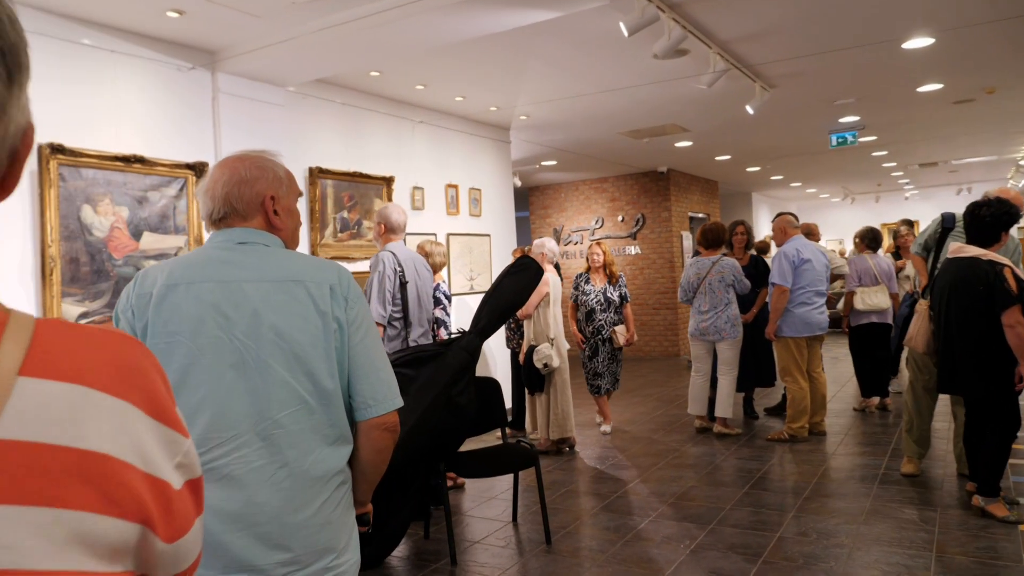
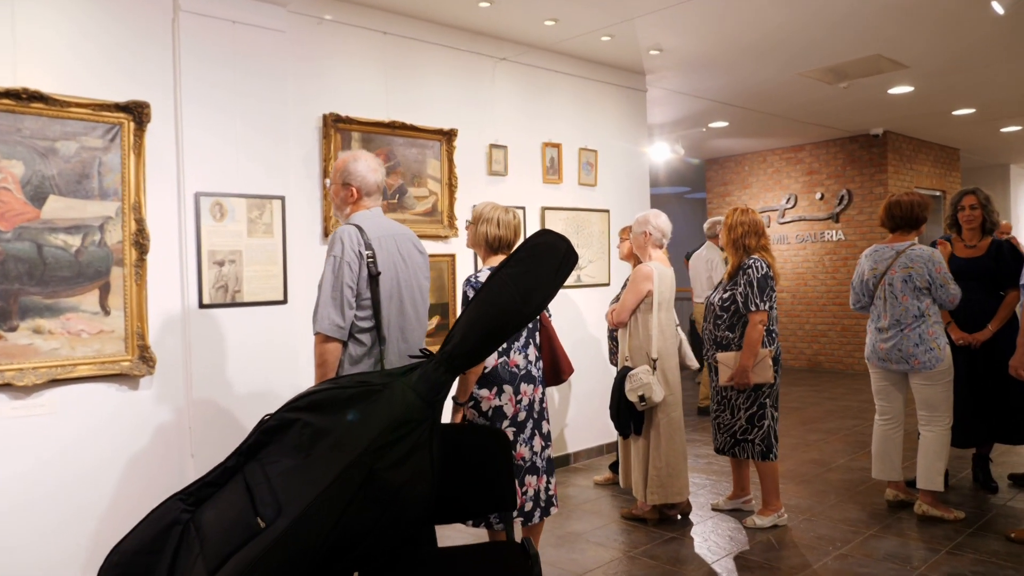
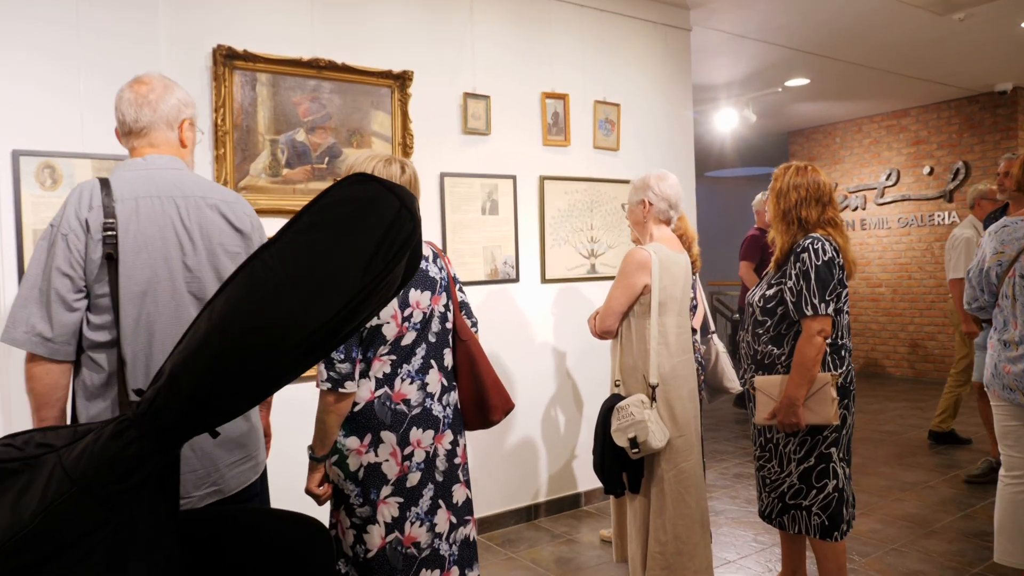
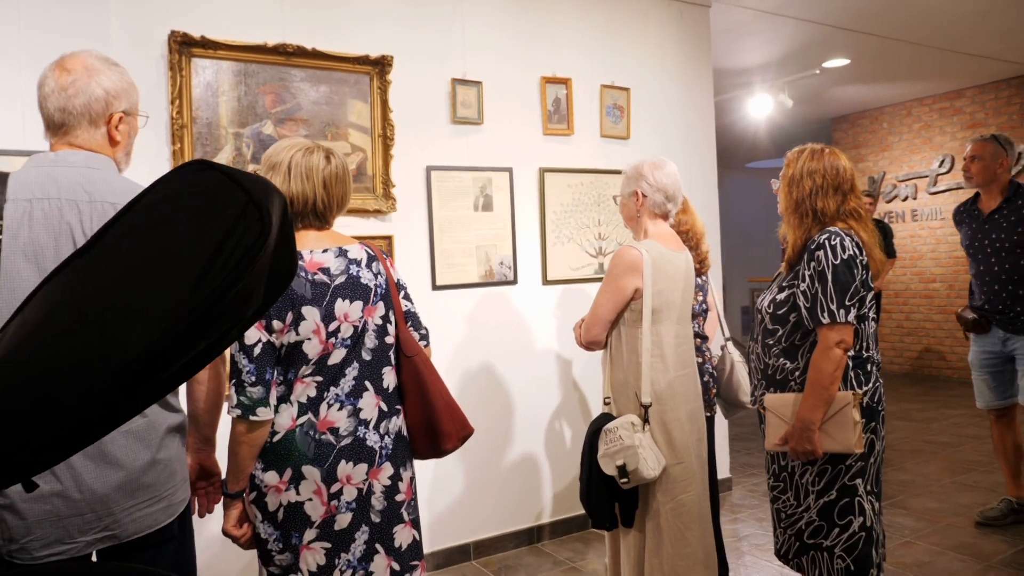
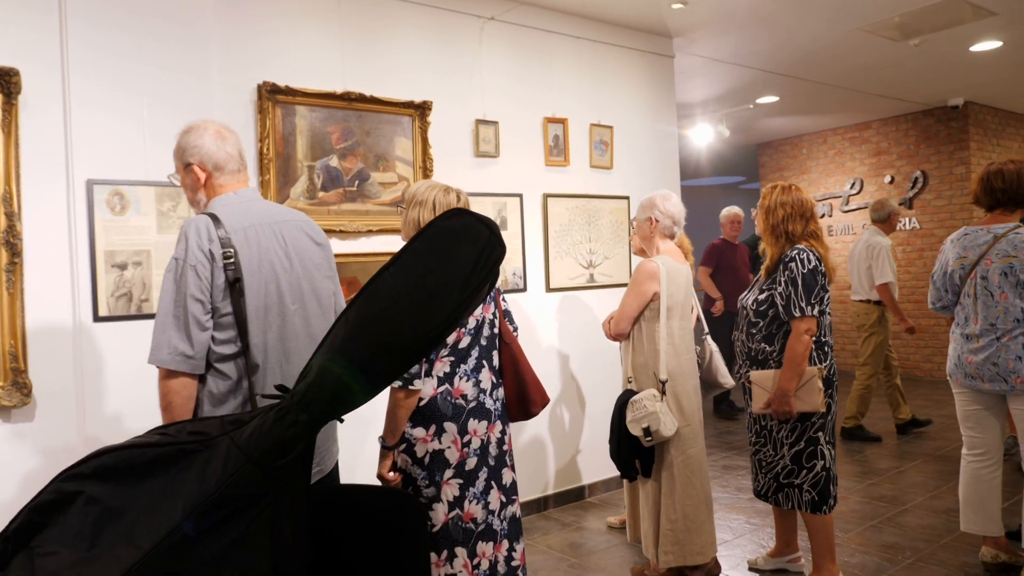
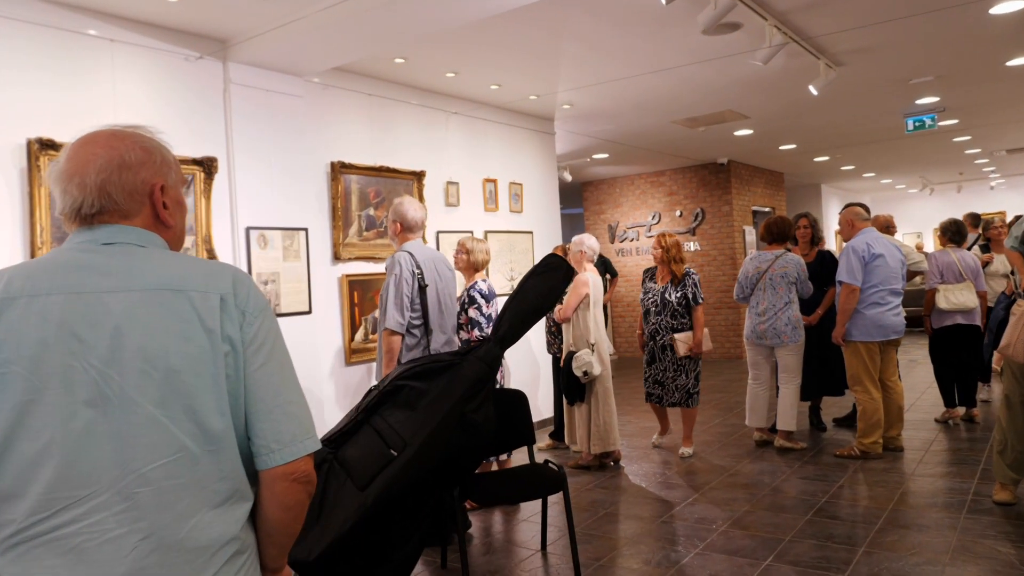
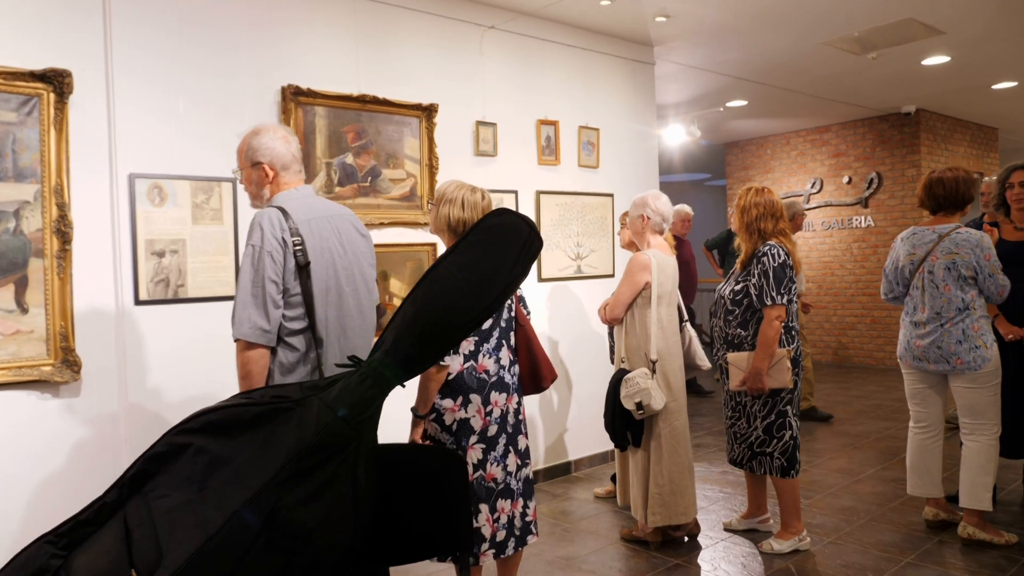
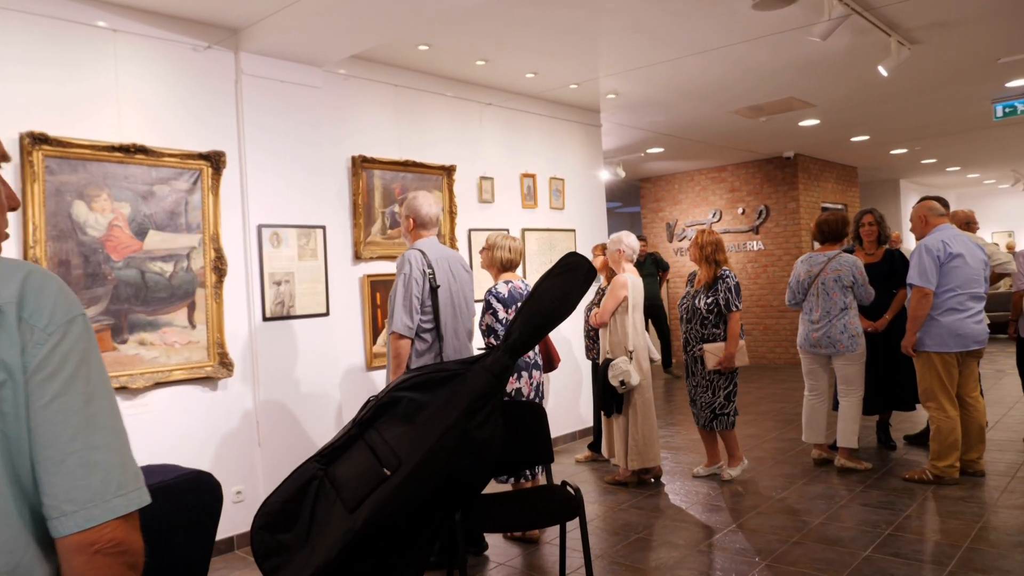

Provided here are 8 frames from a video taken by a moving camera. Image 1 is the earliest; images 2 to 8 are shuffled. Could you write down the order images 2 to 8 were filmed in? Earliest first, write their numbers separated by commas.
6, 8, 2, 7, 5, 3, 4
